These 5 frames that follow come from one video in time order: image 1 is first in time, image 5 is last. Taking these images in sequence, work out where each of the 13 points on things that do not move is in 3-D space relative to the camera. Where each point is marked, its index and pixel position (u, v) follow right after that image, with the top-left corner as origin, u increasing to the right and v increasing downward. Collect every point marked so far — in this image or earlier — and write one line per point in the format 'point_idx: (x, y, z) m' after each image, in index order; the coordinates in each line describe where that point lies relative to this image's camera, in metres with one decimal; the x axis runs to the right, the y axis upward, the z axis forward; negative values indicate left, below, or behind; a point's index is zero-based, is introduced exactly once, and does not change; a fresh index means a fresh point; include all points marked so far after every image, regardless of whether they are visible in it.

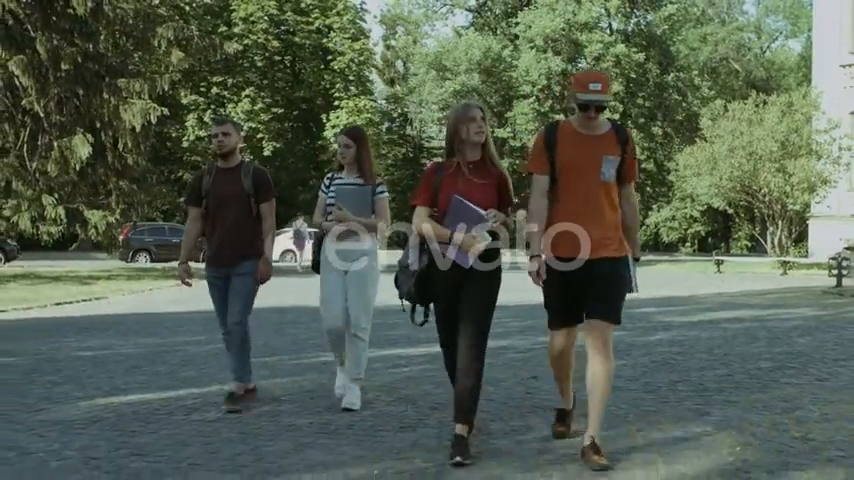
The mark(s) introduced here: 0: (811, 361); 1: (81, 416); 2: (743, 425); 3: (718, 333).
0: (+3.3, -1.0, +9.4) m
1: (-2.1, -1.1, +6.8) m
2: (+1.8, -1.1, +6.4) m
3: (+3.3, -1.0, +12.1) m
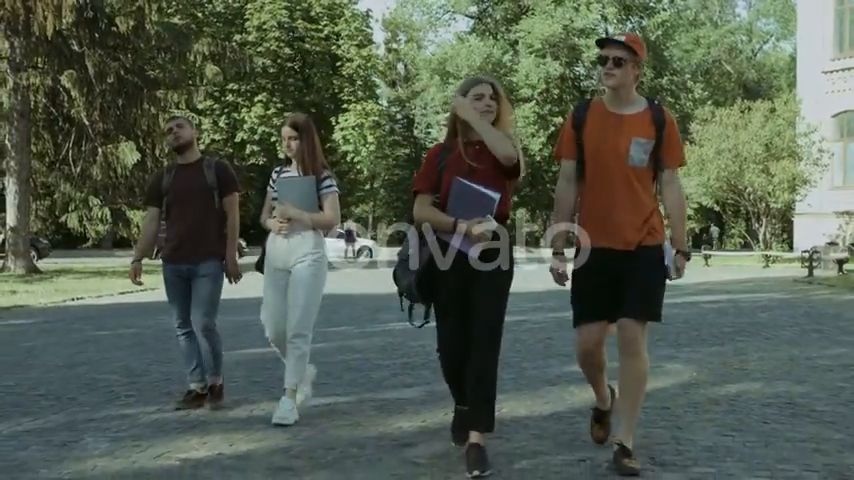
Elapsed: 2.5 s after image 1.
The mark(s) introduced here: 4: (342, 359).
0: (+3.7, -1.0, +12.0) m
1: (-1.7, -1.1, +9.4) m
2: (+2.2, -1.0, +9.0) m
3: (+3.7, -1.0, +14.7) m
4: (-0.7, -1.0, +9.5) m
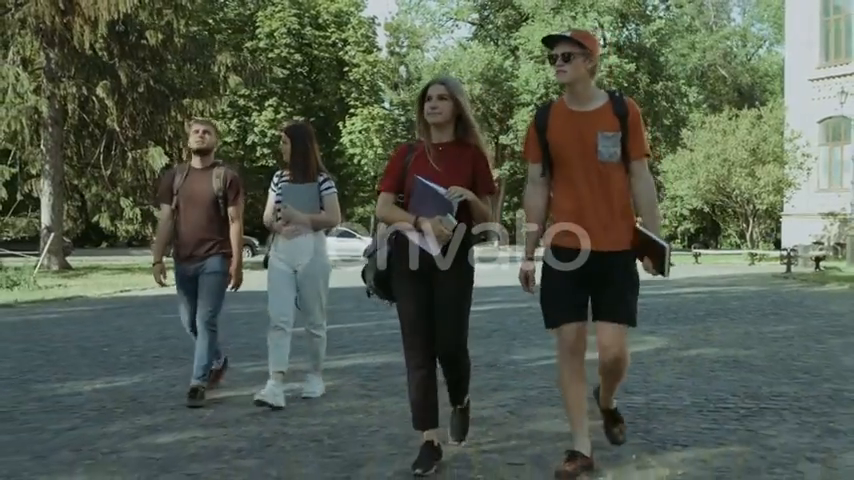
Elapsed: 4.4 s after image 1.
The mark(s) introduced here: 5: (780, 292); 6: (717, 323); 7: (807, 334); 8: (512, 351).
0: (+4.0, -0.9, +14.2) m
1: (-1.5, -1.0, +11.5) m
2: (+2.5, -1.0, +11.1) m
3: (+3.9, -0.9, +16.9) m
4: (-0.5, -1.0, +11.7) m
5: (+6.1, -0.9, +18.6) m
6: (+3.3, -0.9, +12.3) m
7: (+3.9, -0.9, +11.0) m
8: (+0.8, -1.0, +10.0) m
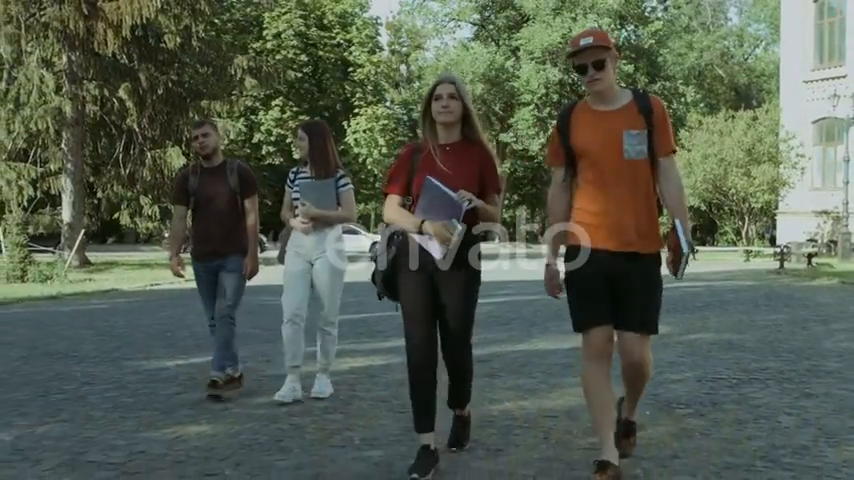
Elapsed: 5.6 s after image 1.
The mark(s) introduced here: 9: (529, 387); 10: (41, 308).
0: (+4.3, -0.9, +15.4) m
1: (-1.2, -1.0, +12.8) m
2: (+2.8, -0.9, +12.4) m
3: (+4.2, -0.9, +18.1) m
4: (-0.2, -1.0, +12.9) m
5: (+6.3, -0.9, +19.9) m
6: (+3.6, -0.9, +13.5) m
7: (+4.2, -0.9, +12.3) m
8: (+1.1, -1.0, +11.3) m
9: (+0.7, -1.1, +7.7) m
10: (-5.6, -1.0, +15.7) m
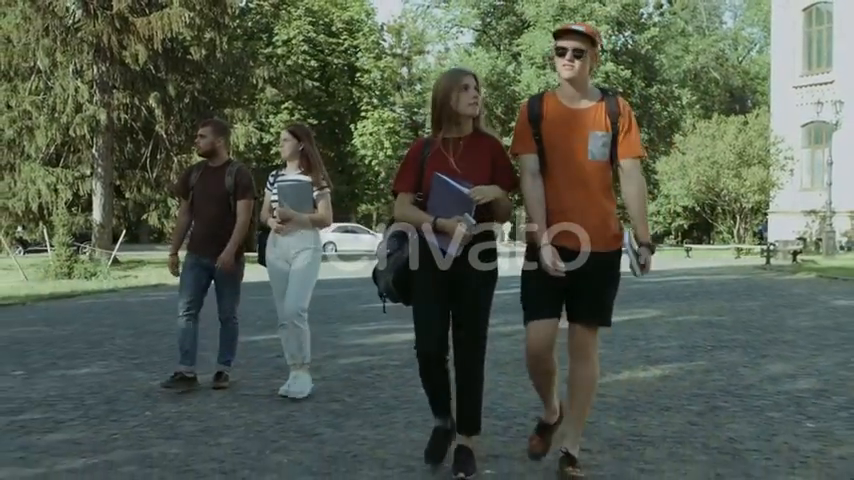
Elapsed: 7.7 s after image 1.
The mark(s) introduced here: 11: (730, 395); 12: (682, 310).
0: (+4.7, -0.9, +17.6) m
1: (-0.8, -1.0, +14.9) m
2: (+3.2, -0.9, +14.6) m
3: (+4.6, -0.8, +20.3) m
4: (+0.2, -1.0, +15.1) m
5: (+6.7, -0.8, +22.0) m
6: (+4.0, -0.9, +15.7) m
7: (+4.5, -0.9, +14.4) m
8: (+1.5, -1.0, +13.5) m
9: (+1.1, -1.0, +9.8) m
10: (-5.2, -1.0, +17.9) m
11: (+2.0, -1.0, +7.1) m
12: (+3.3, -0.9, +14.1) m
